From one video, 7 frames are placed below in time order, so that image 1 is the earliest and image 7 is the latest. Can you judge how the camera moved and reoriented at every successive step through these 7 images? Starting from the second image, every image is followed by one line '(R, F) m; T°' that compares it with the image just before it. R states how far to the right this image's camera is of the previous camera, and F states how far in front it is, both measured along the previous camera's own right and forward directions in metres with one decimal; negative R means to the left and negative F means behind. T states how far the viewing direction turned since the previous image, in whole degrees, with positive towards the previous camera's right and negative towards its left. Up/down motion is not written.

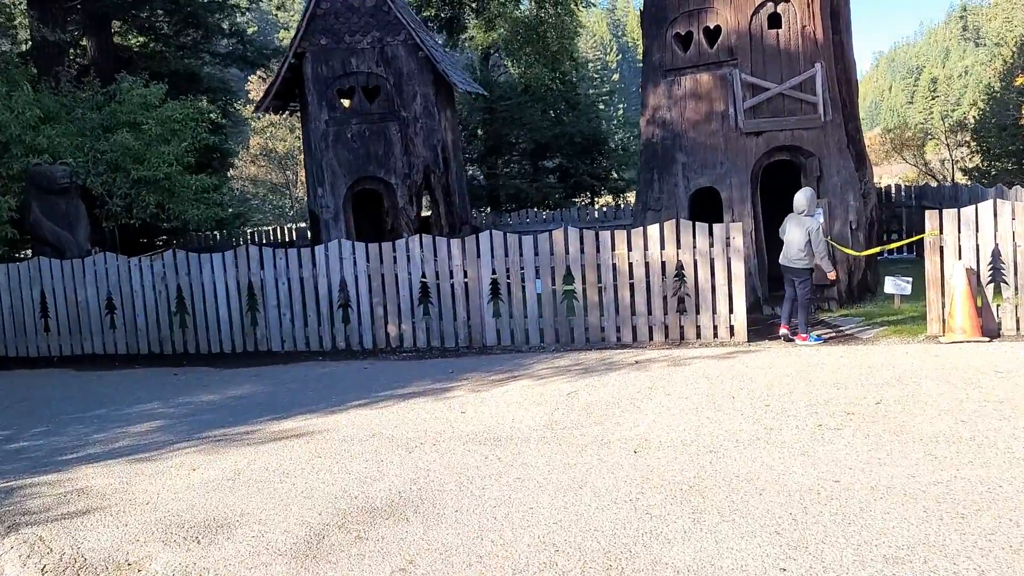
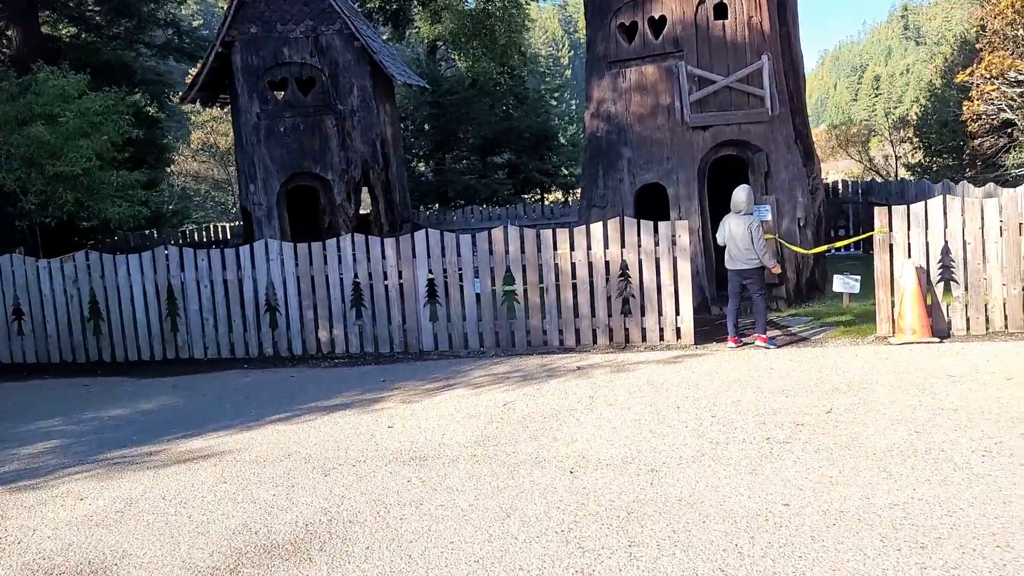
(+0.2, +0.5) m; +3°
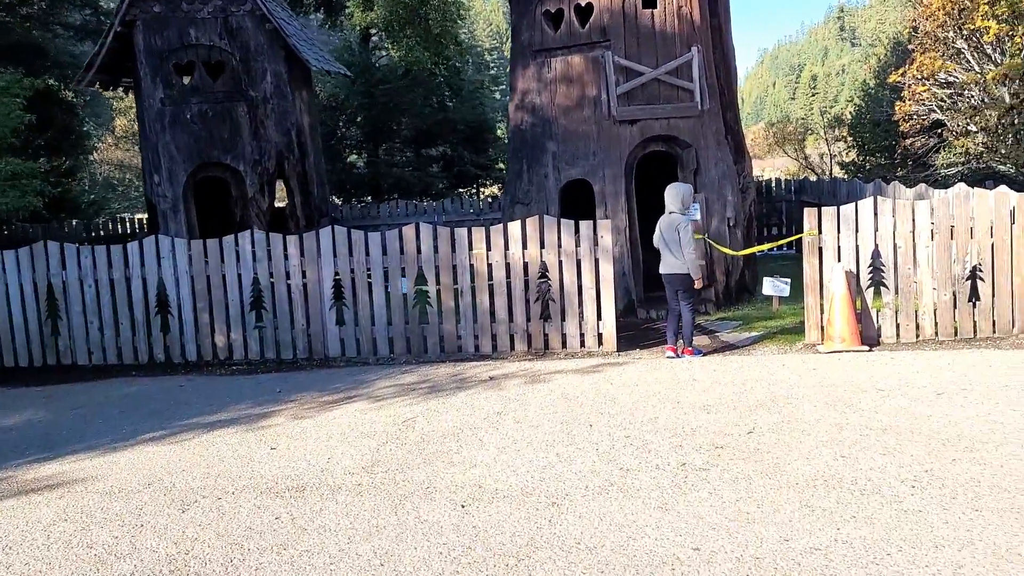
(+0.3, +0.6) m; +4°
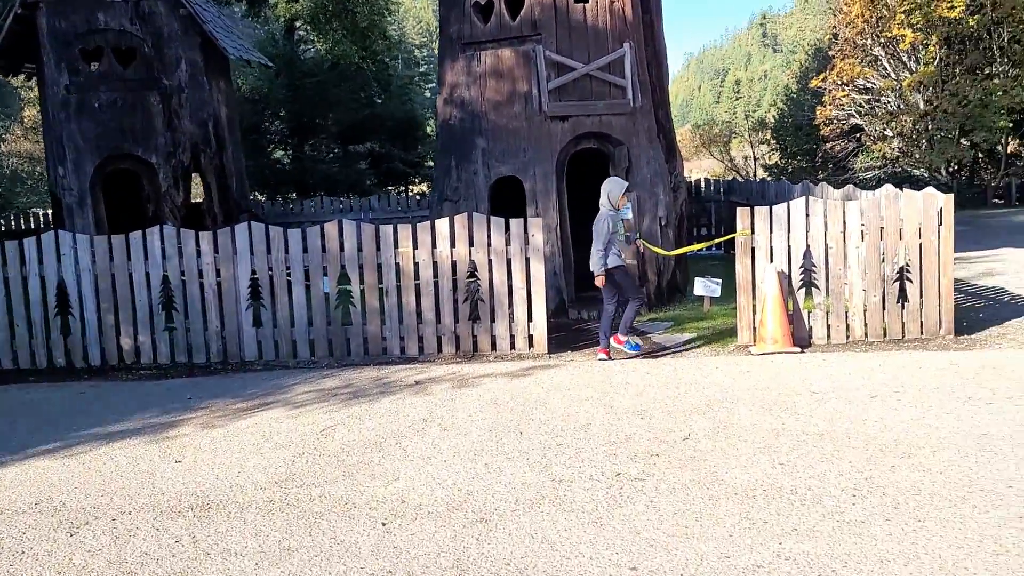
(0.0, +0.3) m; +5°
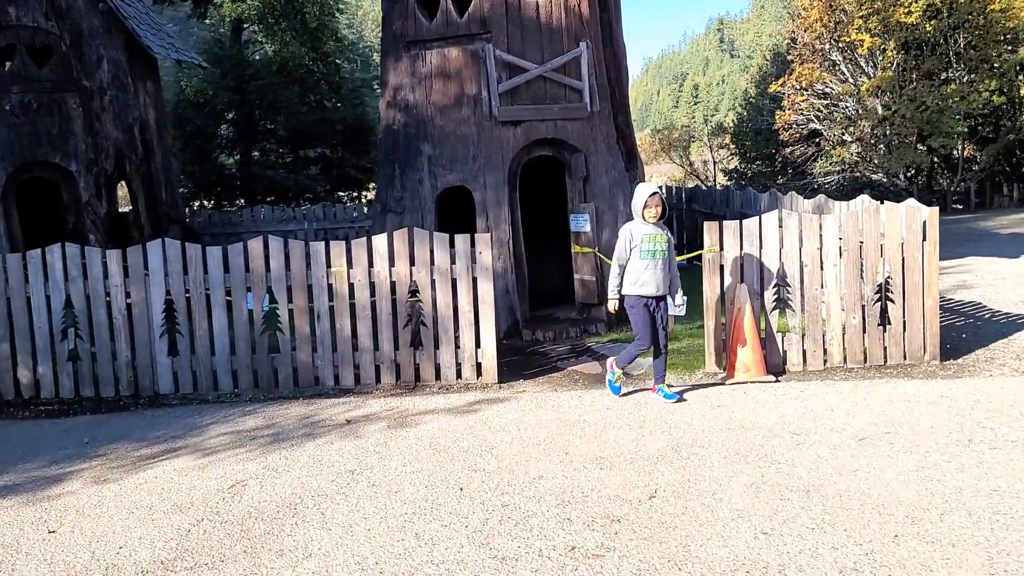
(+0.1, +0.7) m; +2°
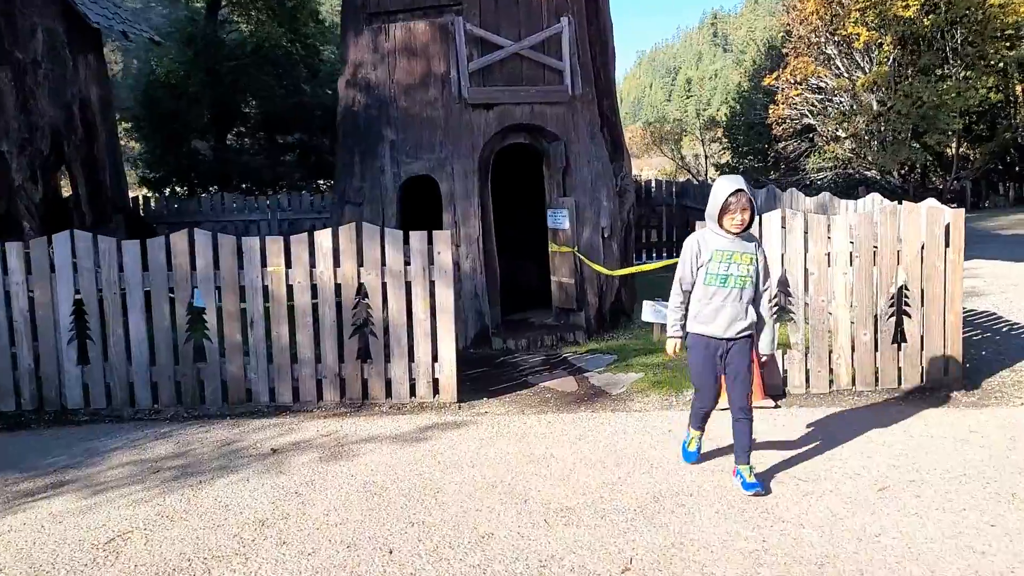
(+0.2, +0.9) m; +1°
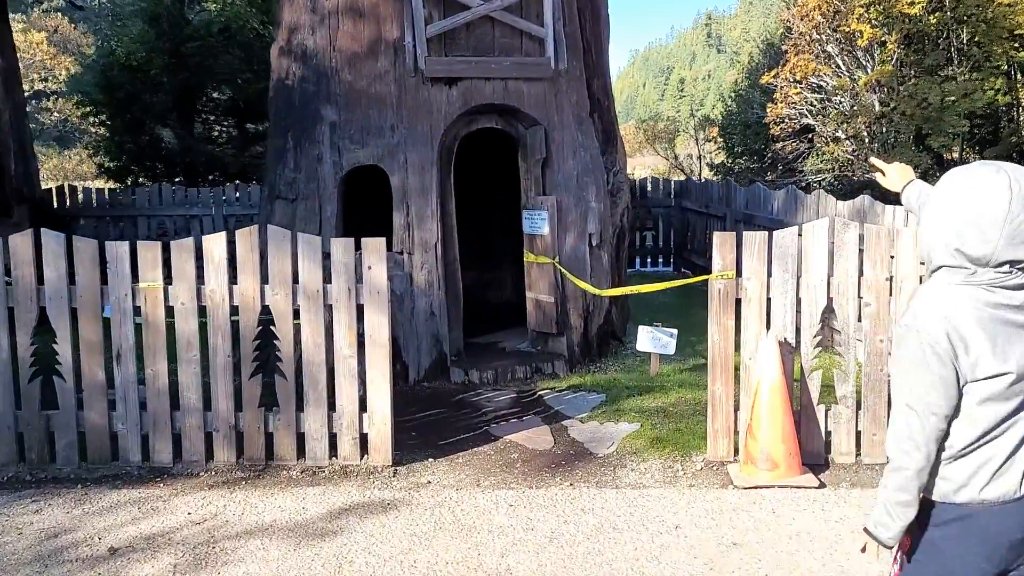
(+0.2, +1.5) m; +1°
